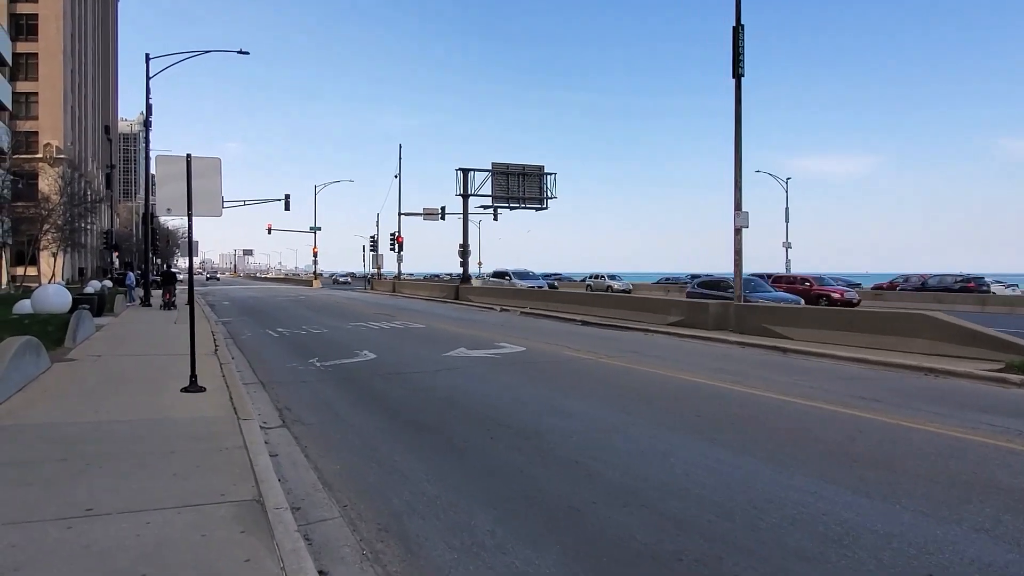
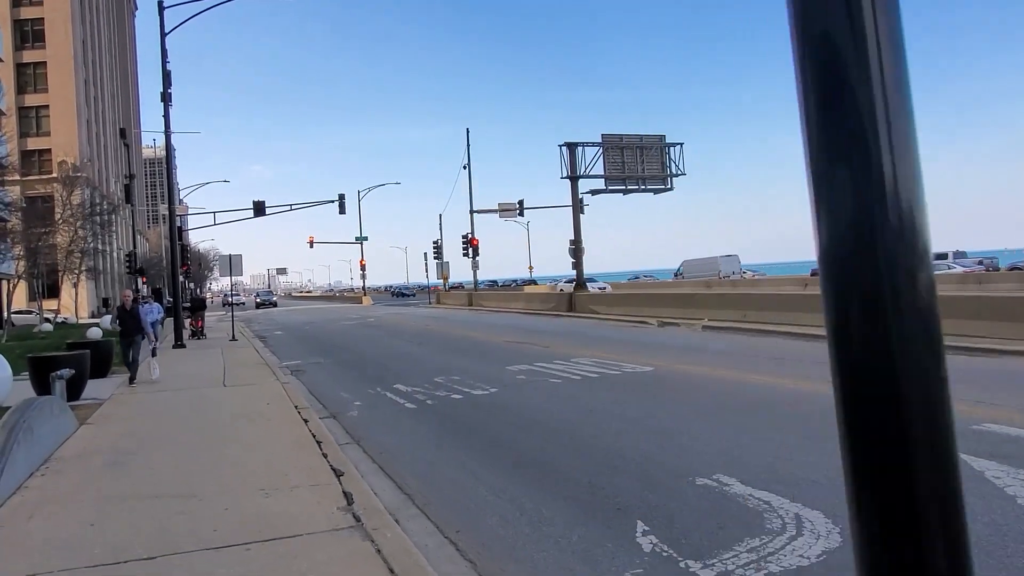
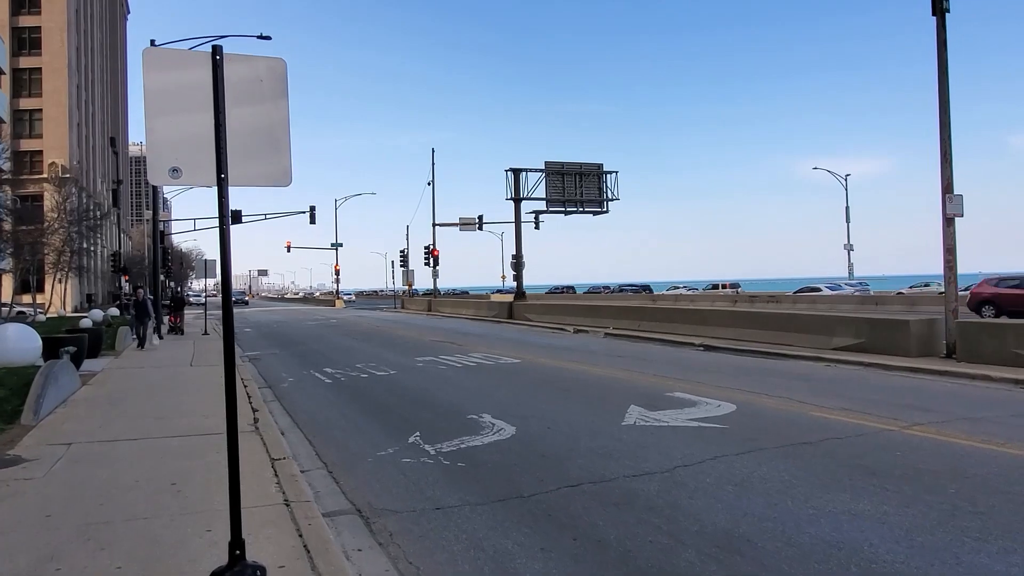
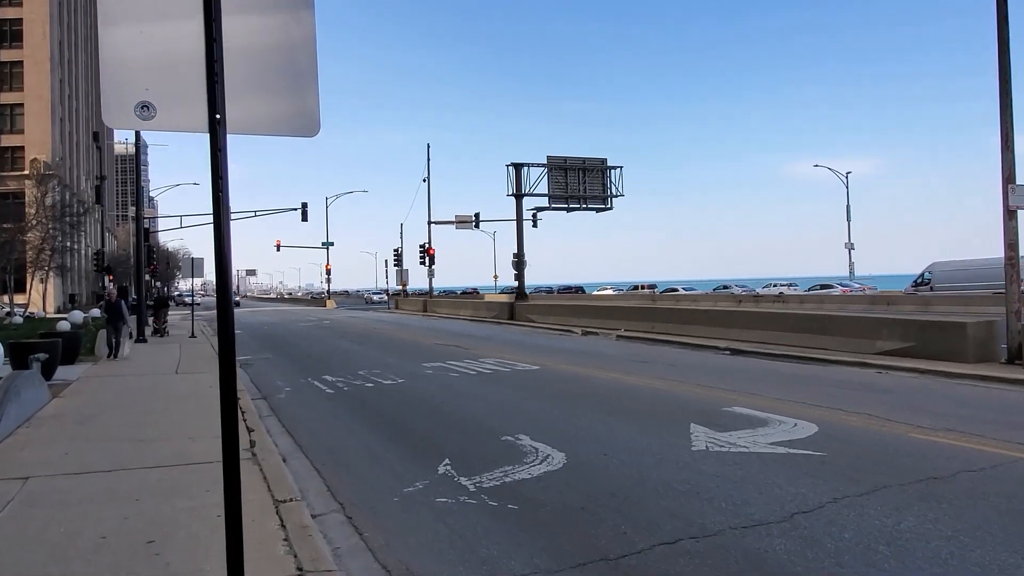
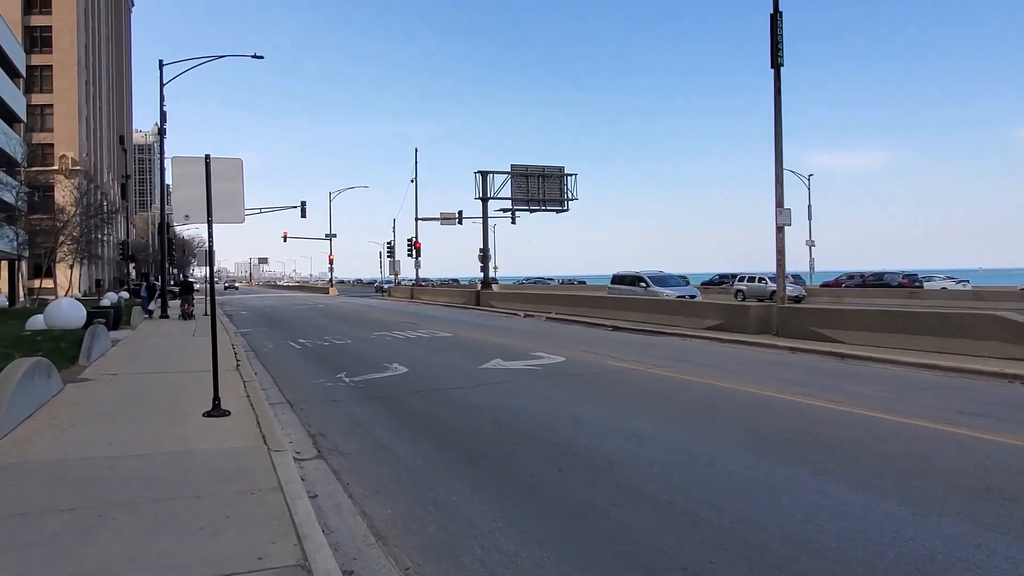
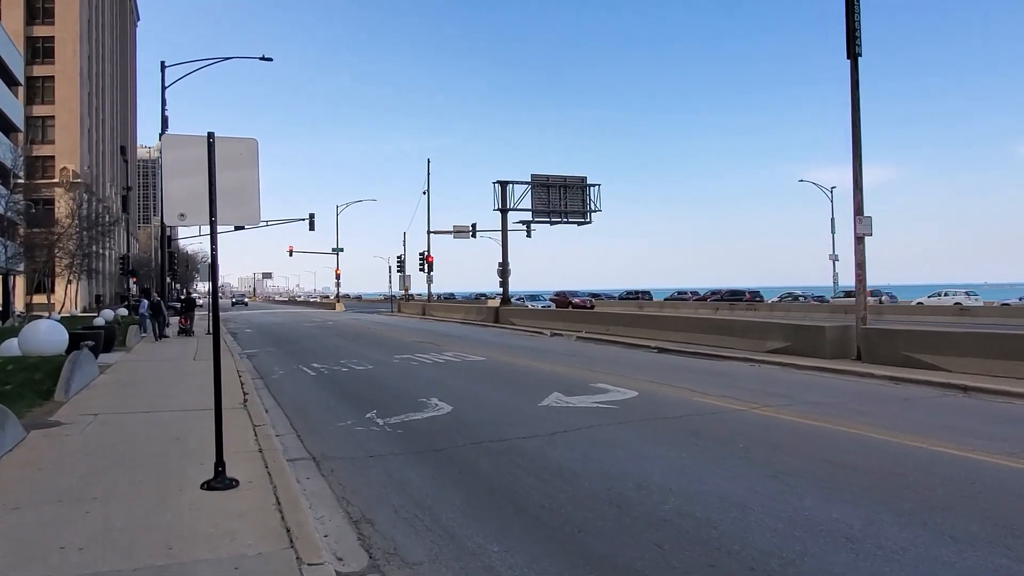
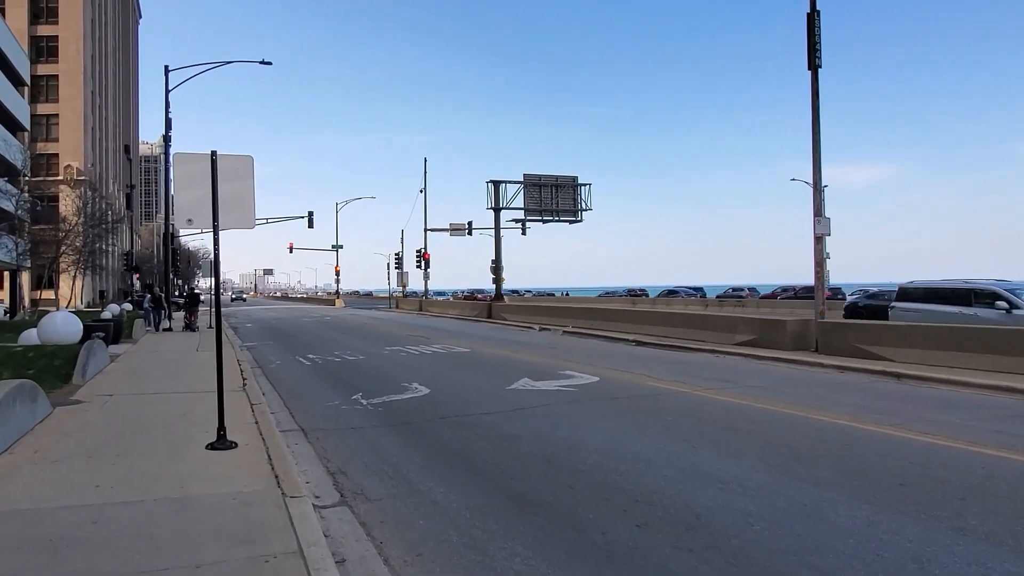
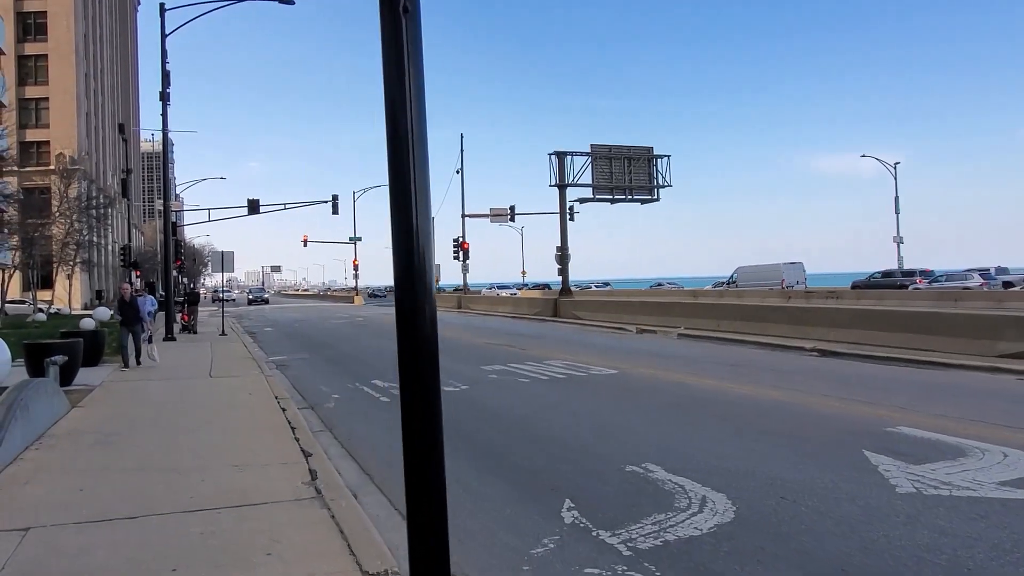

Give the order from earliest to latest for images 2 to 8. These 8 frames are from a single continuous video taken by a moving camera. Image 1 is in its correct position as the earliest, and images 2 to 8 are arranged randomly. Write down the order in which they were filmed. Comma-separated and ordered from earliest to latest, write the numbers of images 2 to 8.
5, 7, 6, 3, 4, 8, 2
